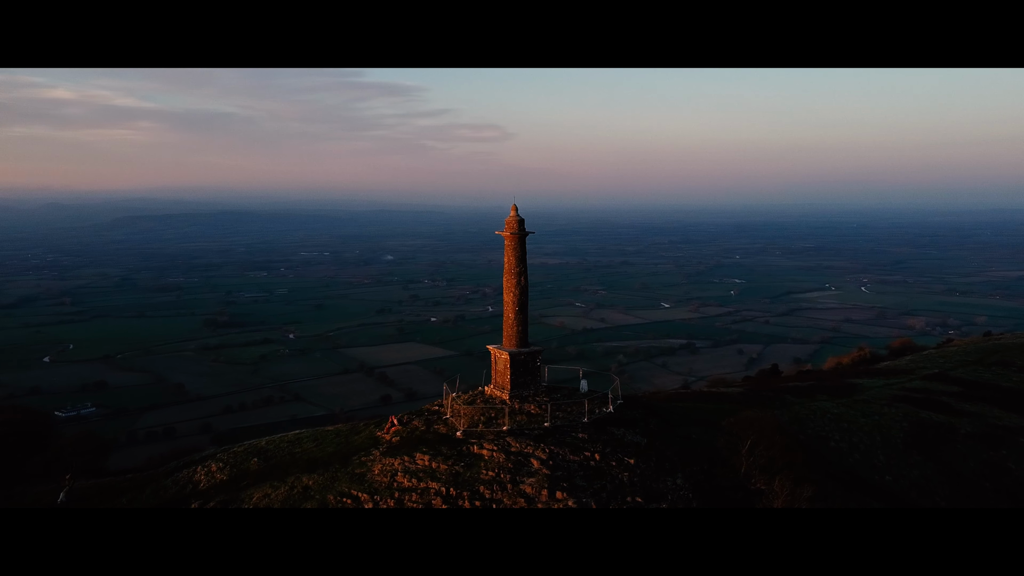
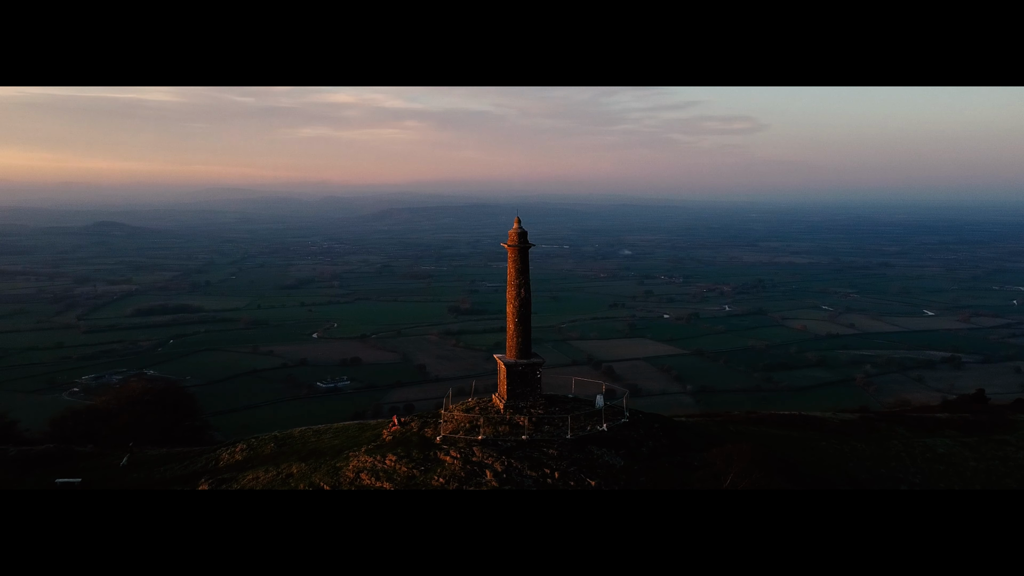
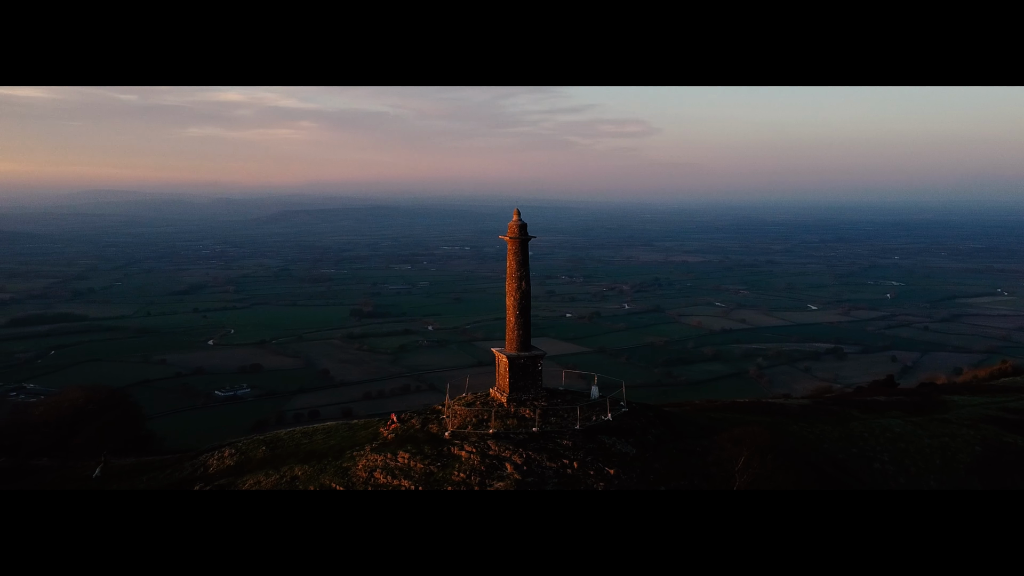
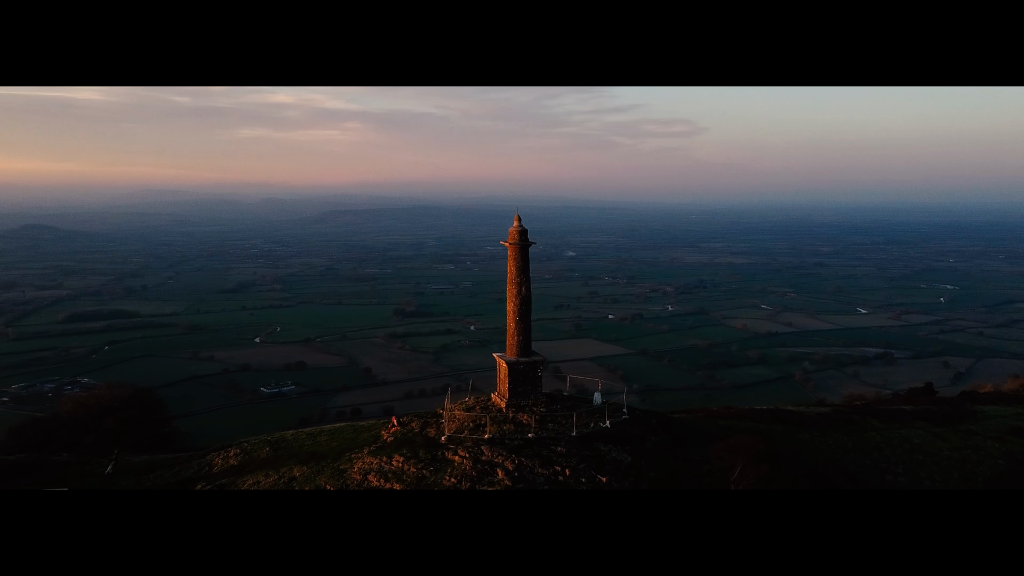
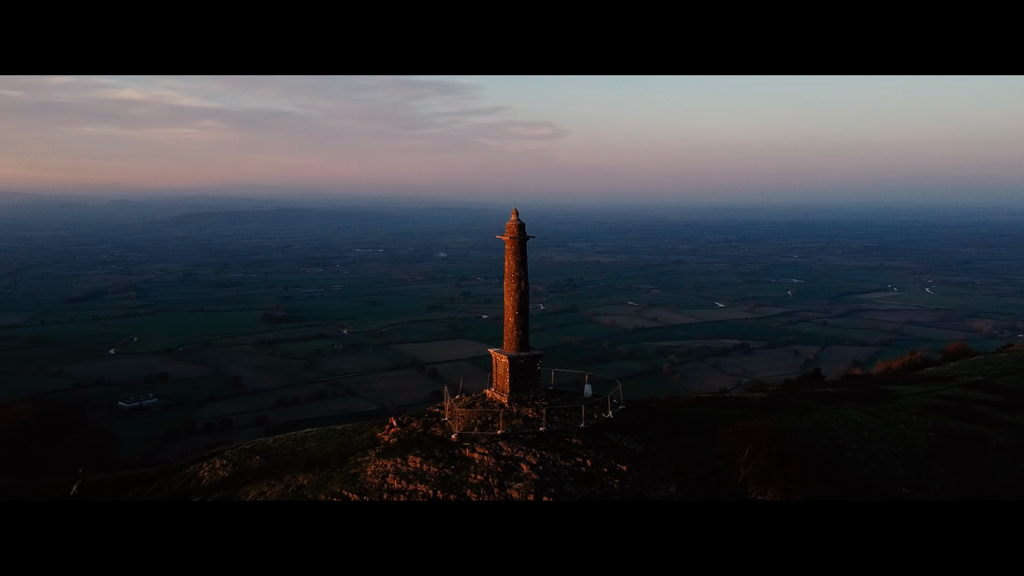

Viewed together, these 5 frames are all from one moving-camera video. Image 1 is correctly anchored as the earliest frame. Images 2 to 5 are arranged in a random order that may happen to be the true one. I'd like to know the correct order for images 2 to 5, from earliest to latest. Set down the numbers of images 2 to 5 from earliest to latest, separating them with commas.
5, 3, 4, 2
